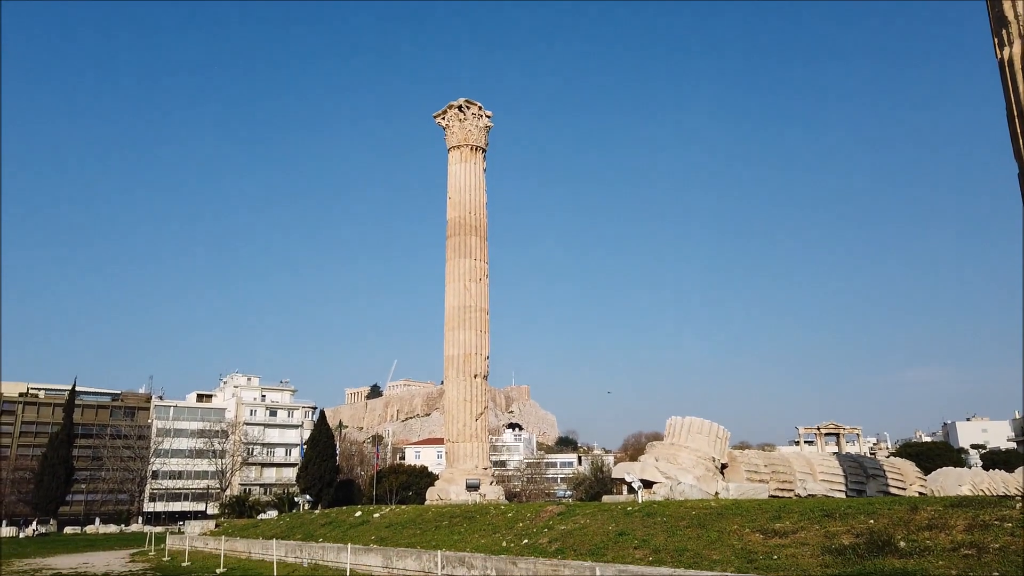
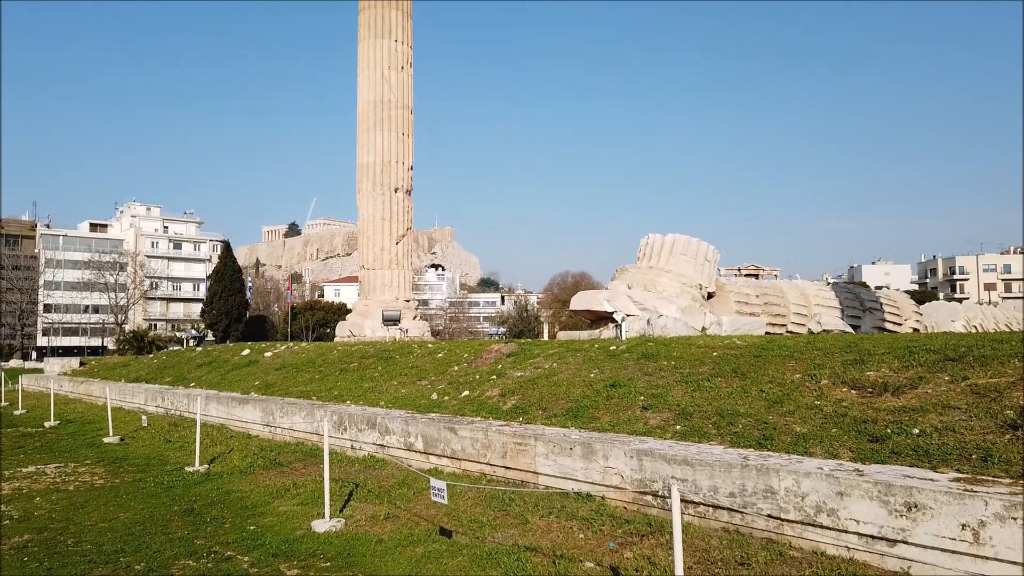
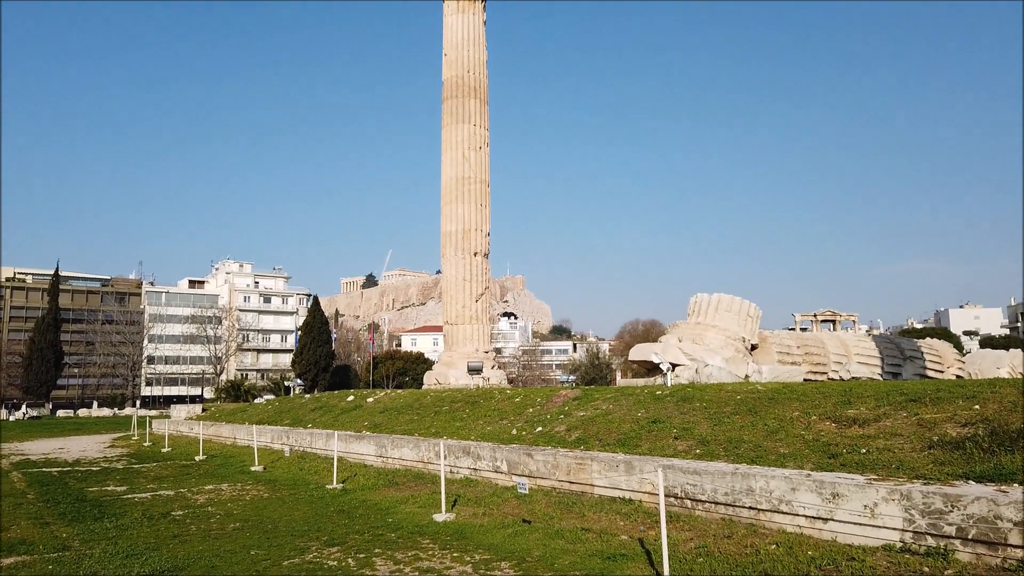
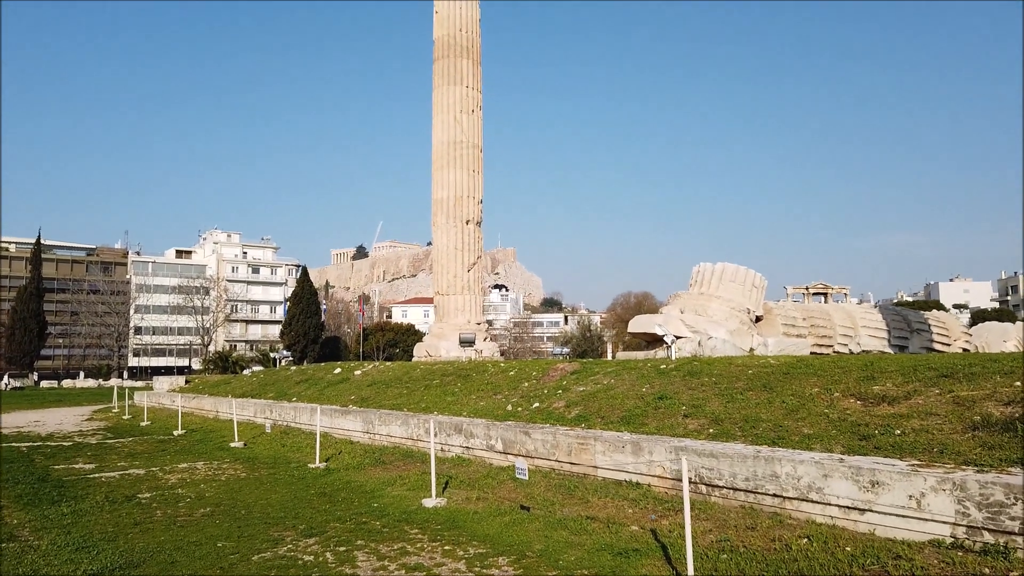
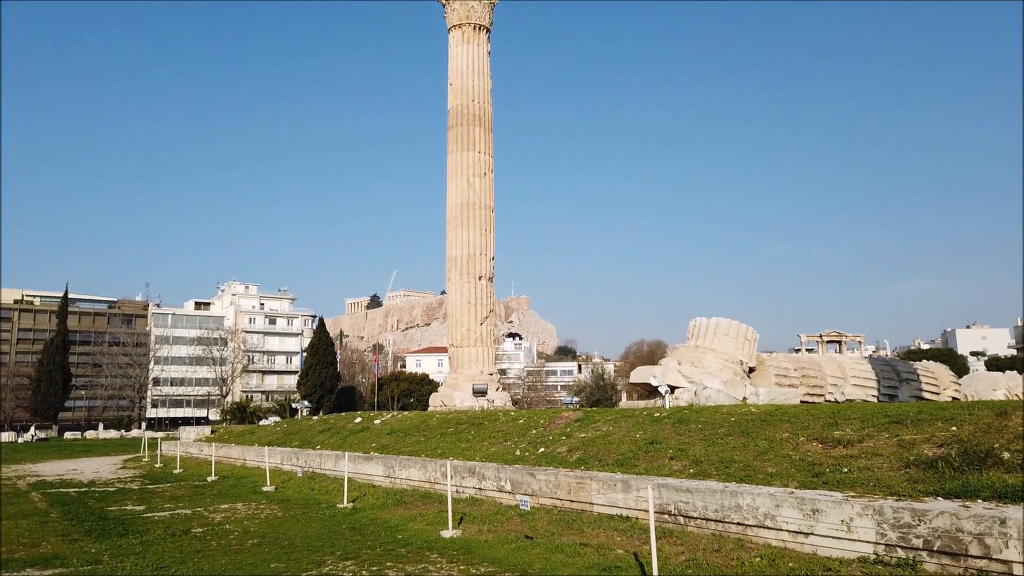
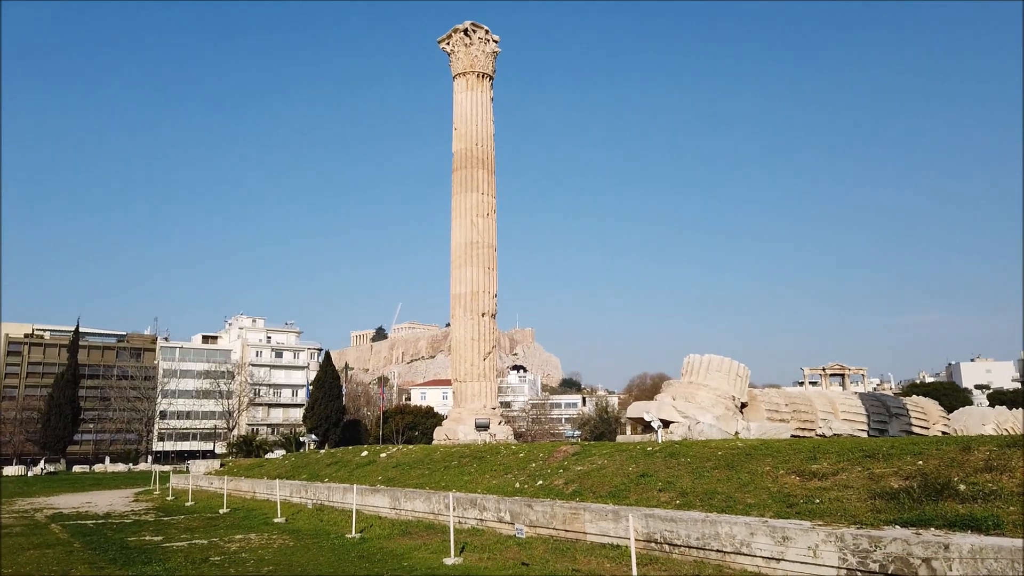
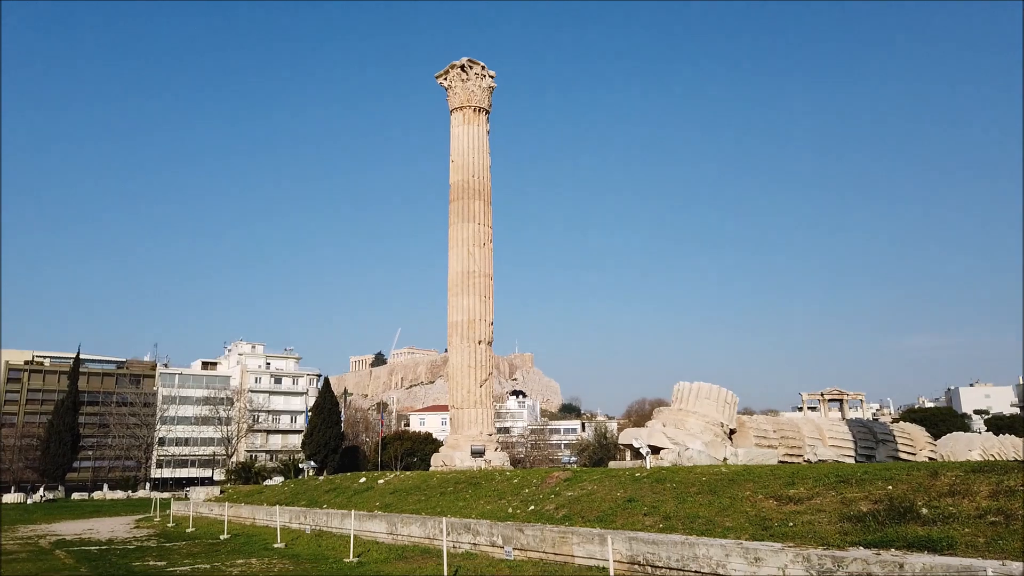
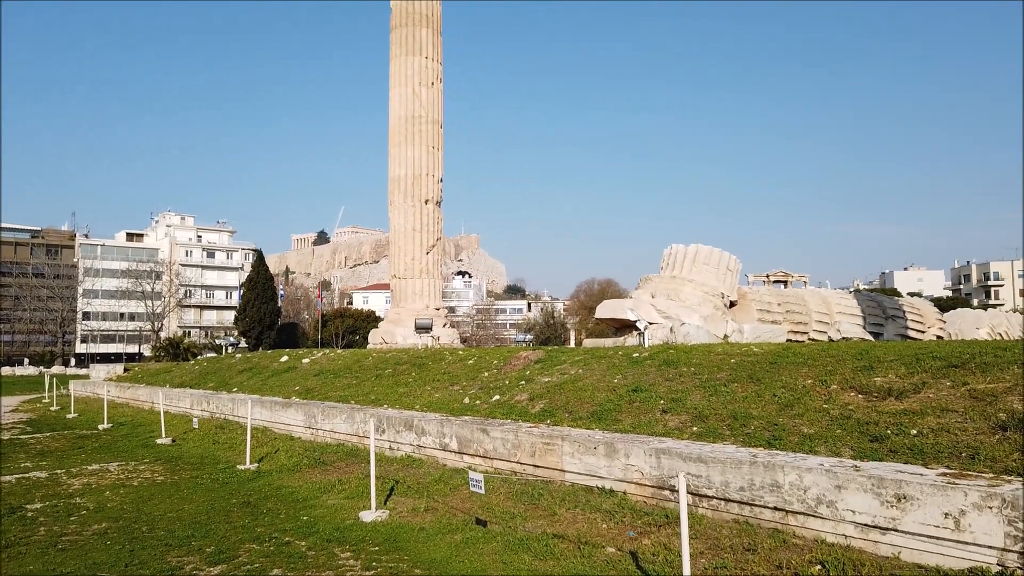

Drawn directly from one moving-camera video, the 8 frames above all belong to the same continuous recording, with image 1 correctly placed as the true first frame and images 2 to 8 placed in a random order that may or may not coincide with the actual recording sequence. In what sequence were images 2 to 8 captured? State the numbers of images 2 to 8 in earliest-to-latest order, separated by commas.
7, 6, 5, 3, 4, 8, 2
